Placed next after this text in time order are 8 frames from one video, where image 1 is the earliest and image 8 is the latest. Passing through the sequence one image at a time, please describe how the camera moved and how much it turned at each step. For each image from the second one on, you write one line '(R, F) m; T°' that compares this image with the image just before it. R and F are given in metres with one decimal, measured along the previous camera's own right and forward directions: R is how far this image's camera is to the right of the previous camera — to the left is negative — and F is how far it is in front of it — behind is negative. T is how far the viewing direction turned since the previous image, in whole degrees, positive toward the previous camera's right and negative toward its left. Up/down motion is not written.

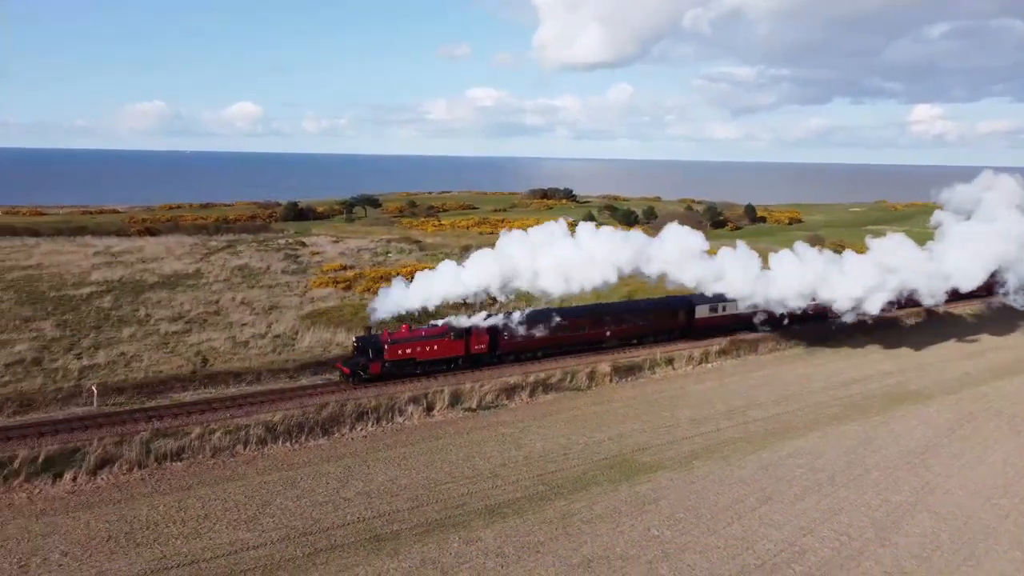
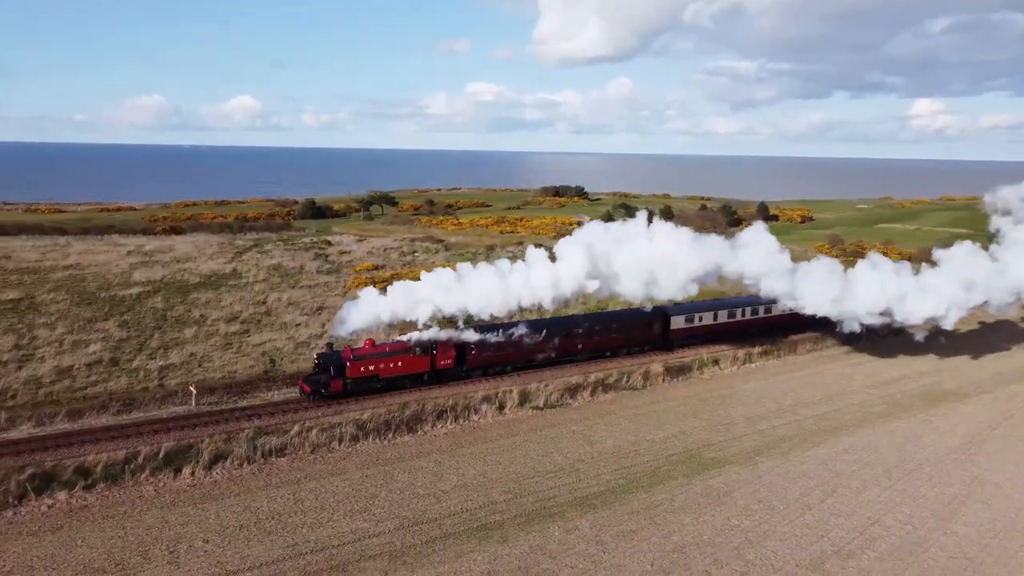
(-2.0, -1.3) m; 0°
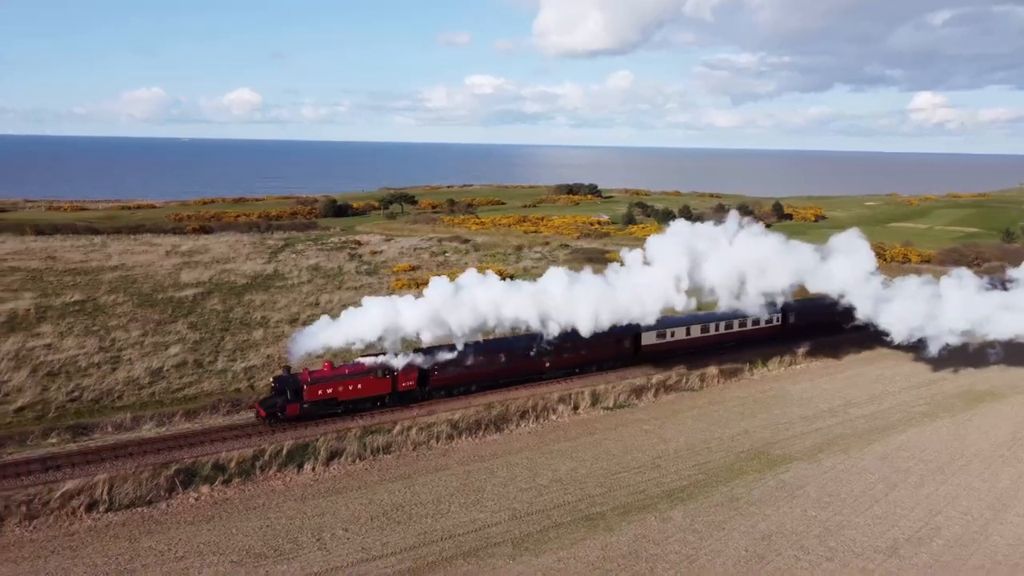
(-2.4, -1.6) m; 0°
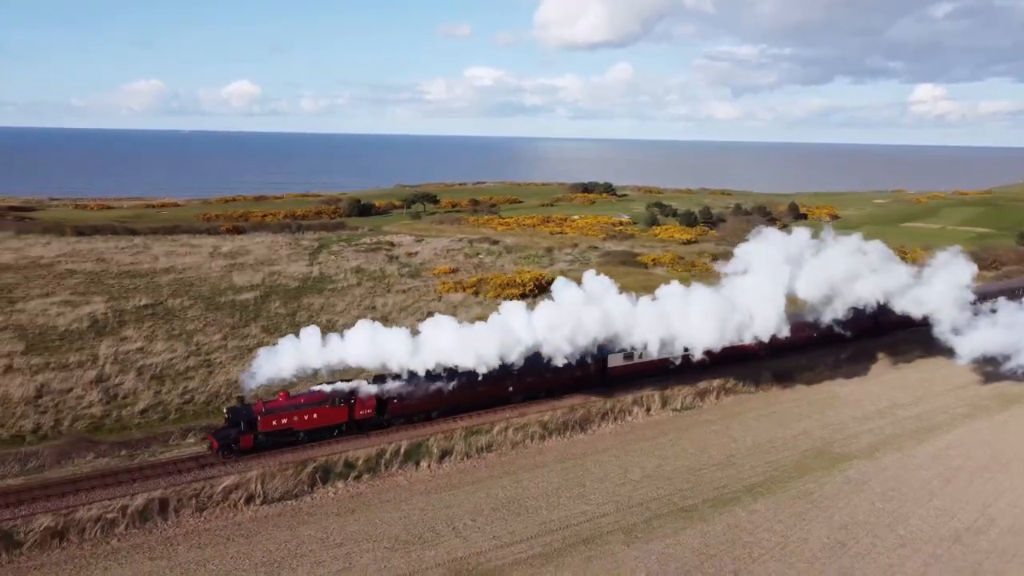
(-2.8, -2.1) m; 0°
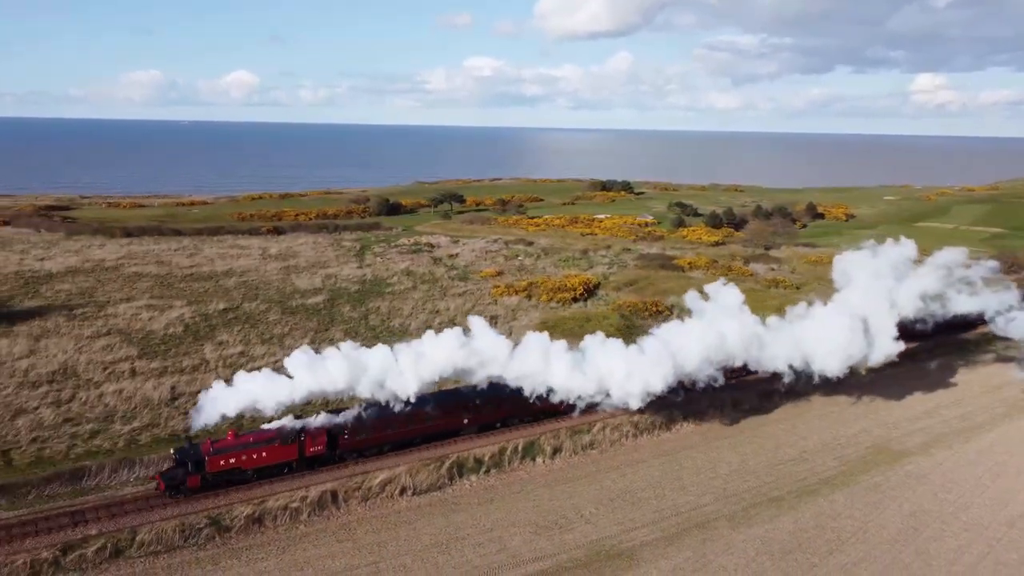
(-3.5, -2.9) m; 0°
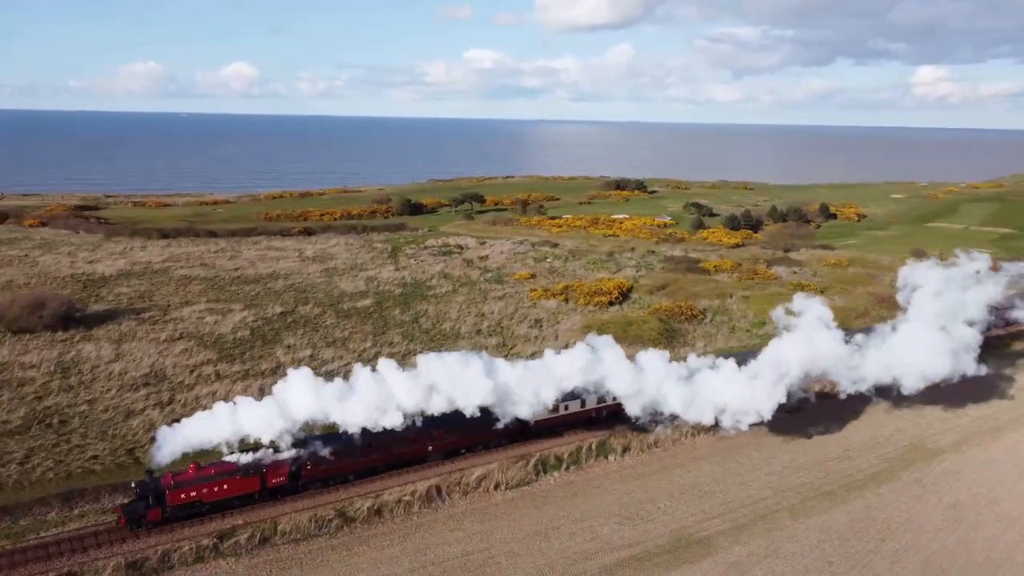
(-2.8, -2.5) m; 0°
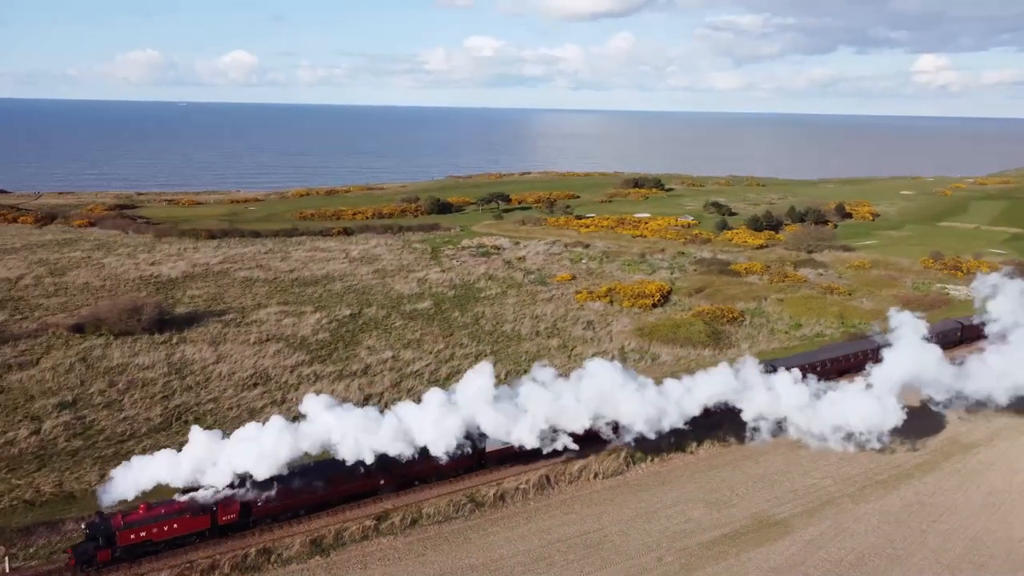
(-3.7, -3.5) m; 0°
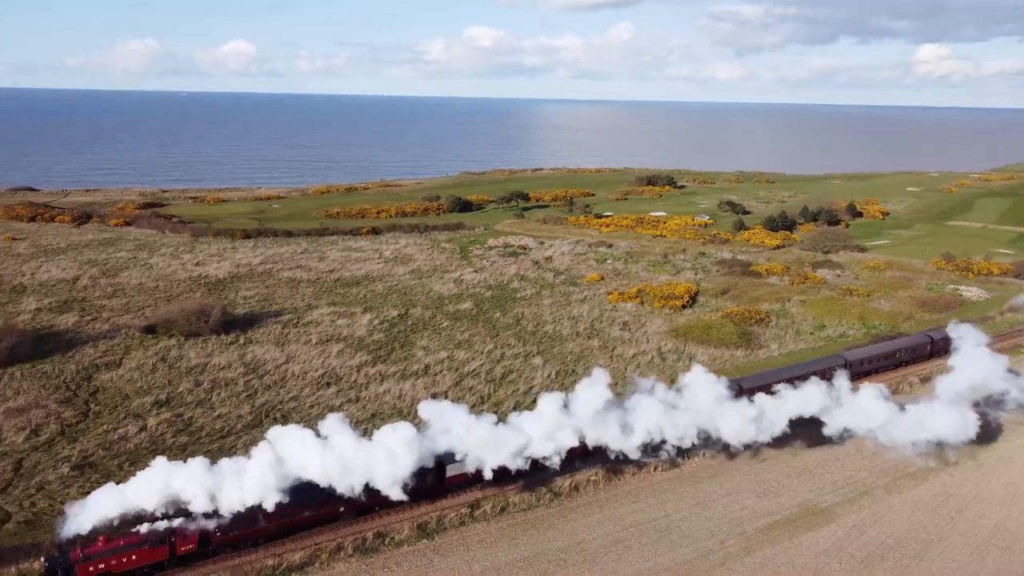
(-3.0, -2.9) m; 0°
